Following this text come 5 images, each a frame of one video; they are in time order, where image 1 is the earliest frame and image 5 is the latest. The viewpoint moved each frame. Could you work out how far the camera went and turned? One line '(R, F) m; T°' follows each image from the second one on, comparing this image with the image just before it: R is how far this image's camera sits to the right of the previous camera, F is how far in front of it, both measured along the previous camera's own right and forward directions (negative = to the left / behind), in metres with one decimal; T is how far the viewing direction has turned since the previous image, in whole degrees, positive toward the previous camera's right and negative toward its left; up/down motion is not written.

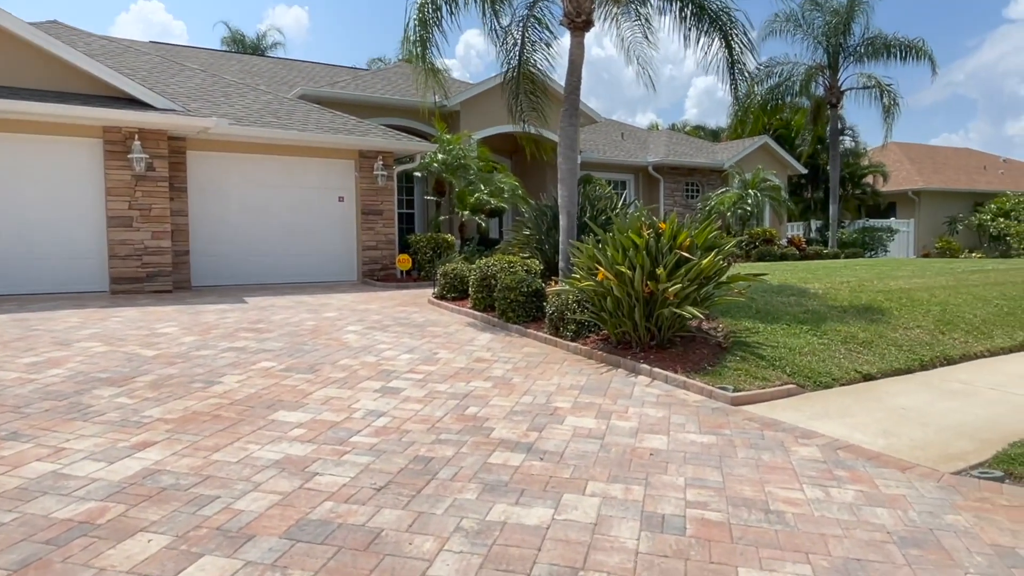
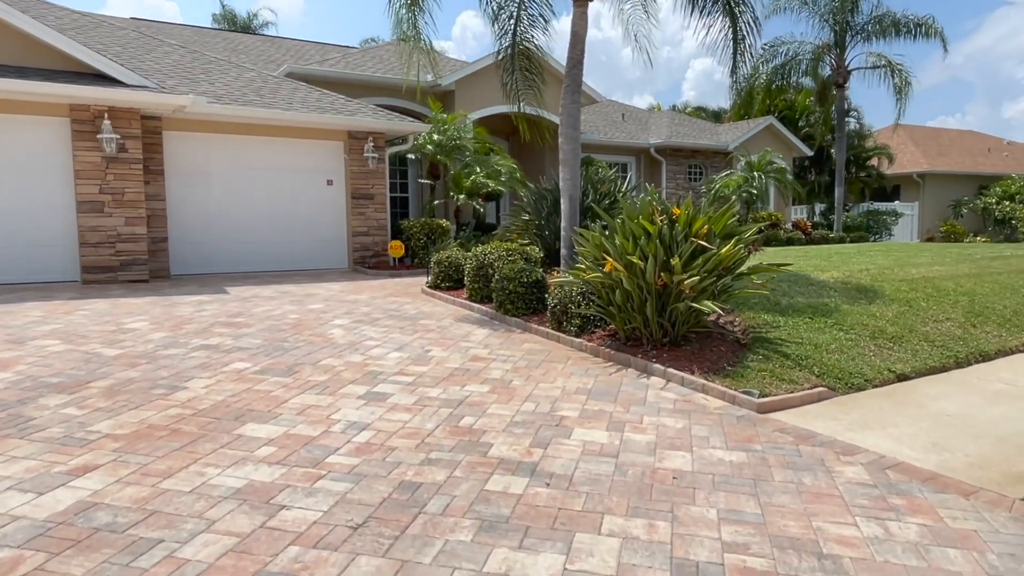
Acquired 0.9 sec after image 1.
(0.0, +0.7) m; 0°
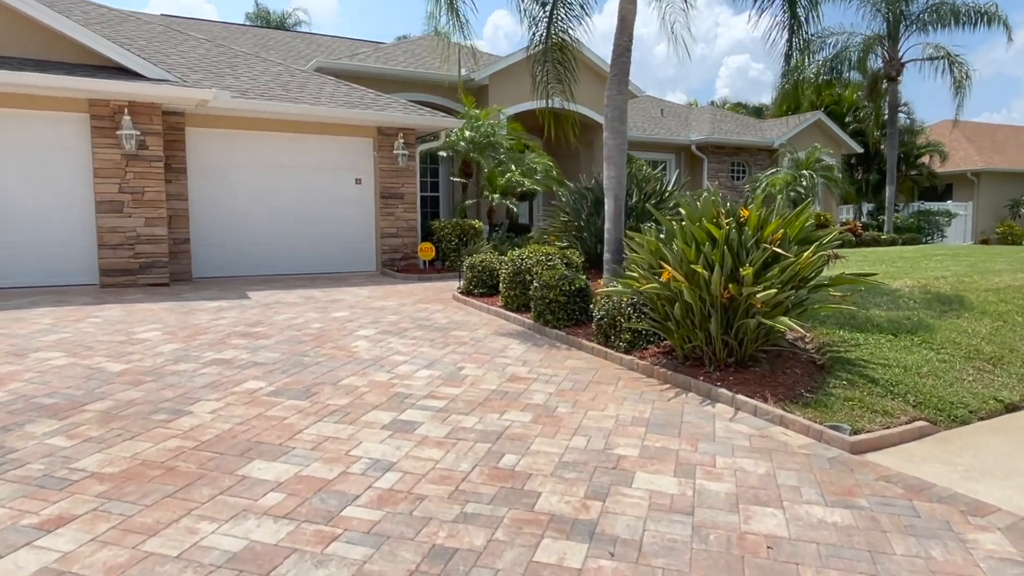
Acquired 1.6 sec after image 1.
(-0.1, +0.7) m; -3°
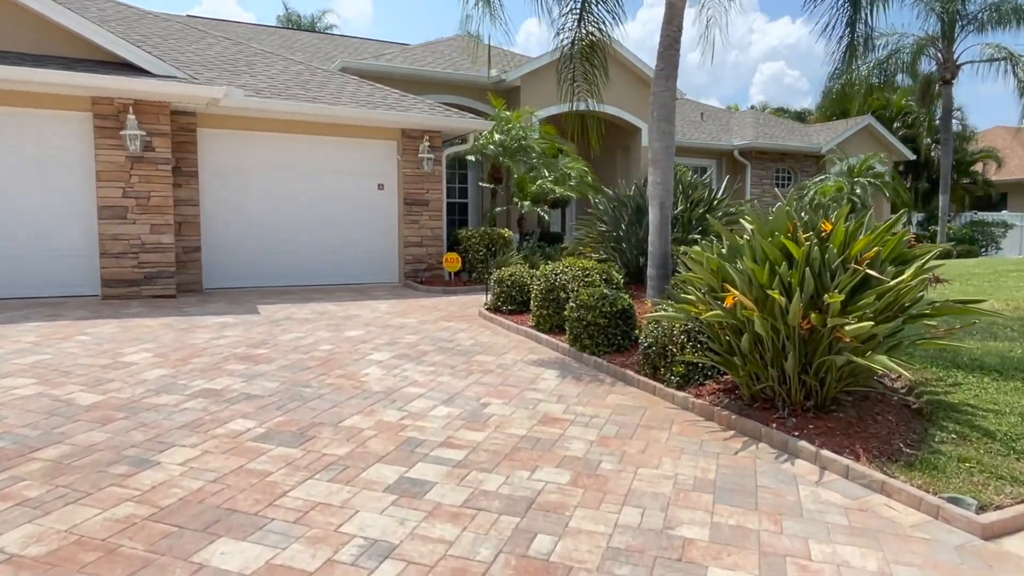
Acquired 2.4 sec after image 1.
(0.0, +0.9) m; -2°
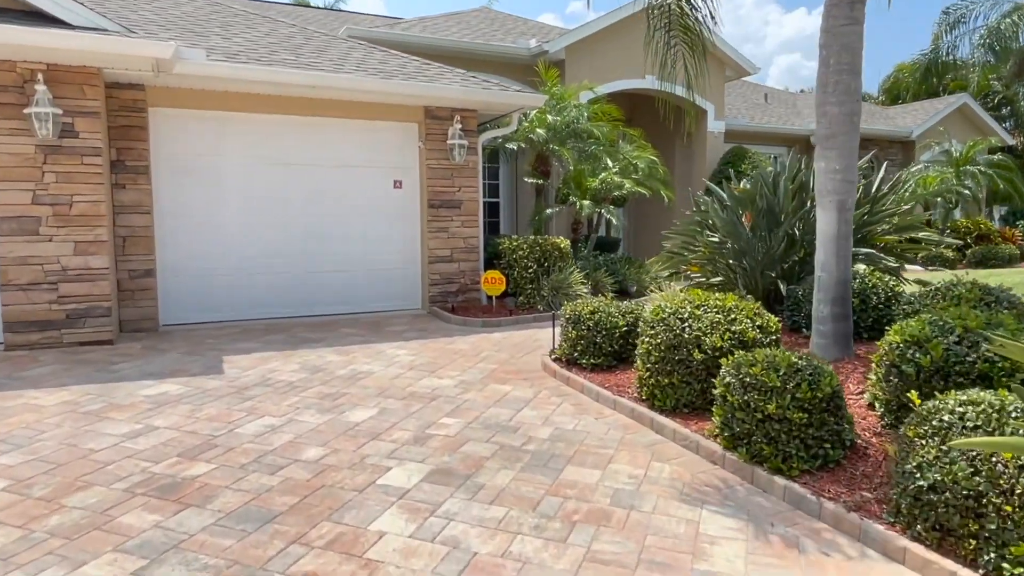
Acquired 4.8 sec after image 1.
(-0.6, +2.9) m; -1°
